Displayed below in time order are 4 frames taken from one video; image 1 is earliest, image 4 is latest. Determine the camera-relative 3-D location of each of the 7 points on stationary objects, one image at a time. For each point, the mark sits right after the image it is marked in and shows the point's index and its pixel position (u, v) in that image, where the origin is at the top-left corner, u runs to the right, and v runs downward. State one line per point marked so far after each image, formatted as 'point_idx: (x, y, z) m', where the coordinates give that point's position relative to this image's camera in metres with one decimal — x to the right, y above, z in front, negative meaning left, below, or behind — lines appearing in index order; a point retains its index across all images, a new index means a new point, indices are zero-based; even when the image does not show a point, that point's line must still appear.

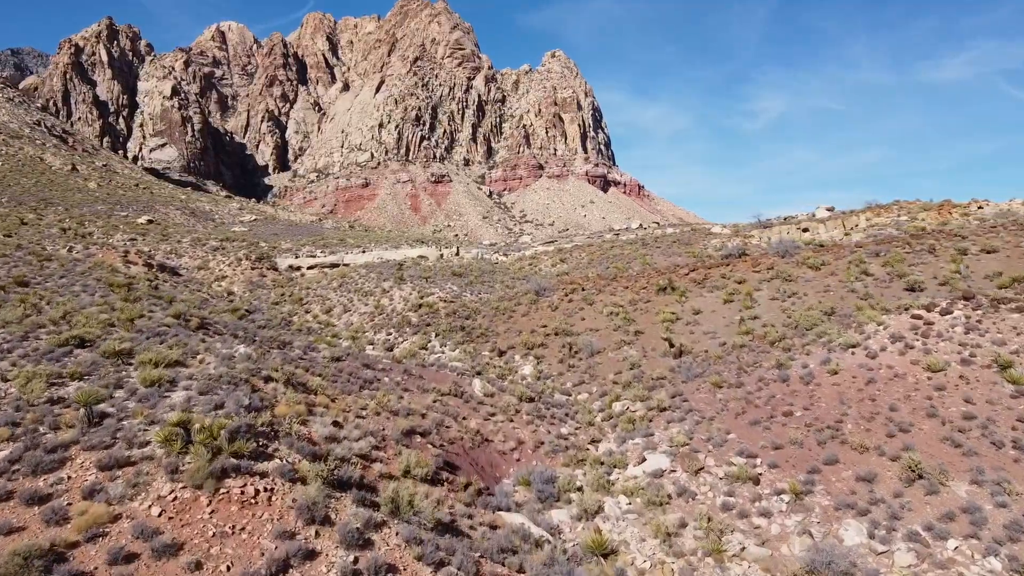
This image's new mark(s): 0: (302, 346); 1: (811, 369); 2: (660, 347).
0: (-4.0, -1.1, +15.8) m
1: (+4.8, -1.3, +13.1) m
2: (+3.1, -1.3, +17.1) m
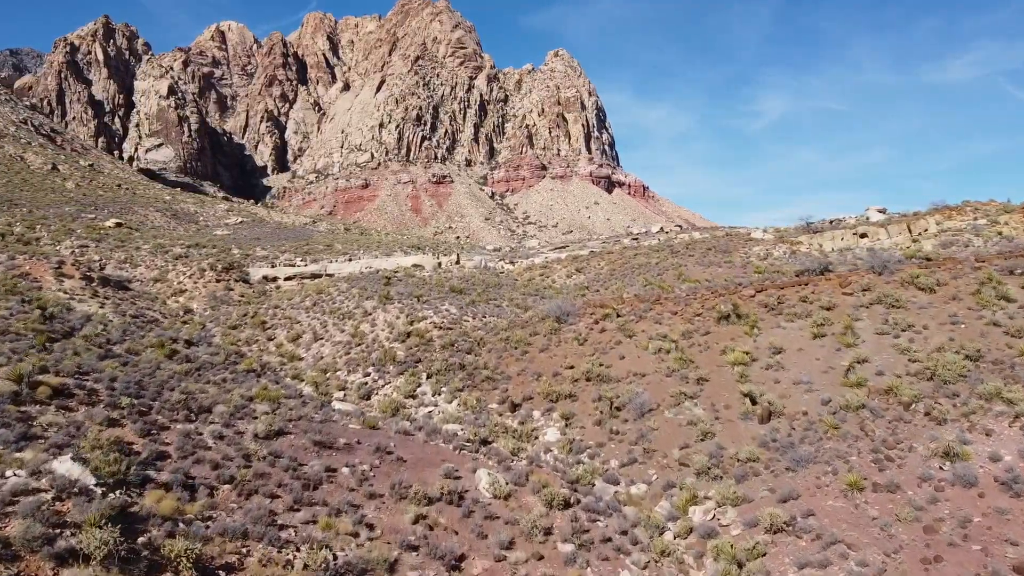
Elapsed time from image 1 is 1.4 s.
0: (-3.8, -1.6, +11.0) m
1: (+5.1, -1.8, +8.3) m
2: (+3.4, -1.8, +12.3) m
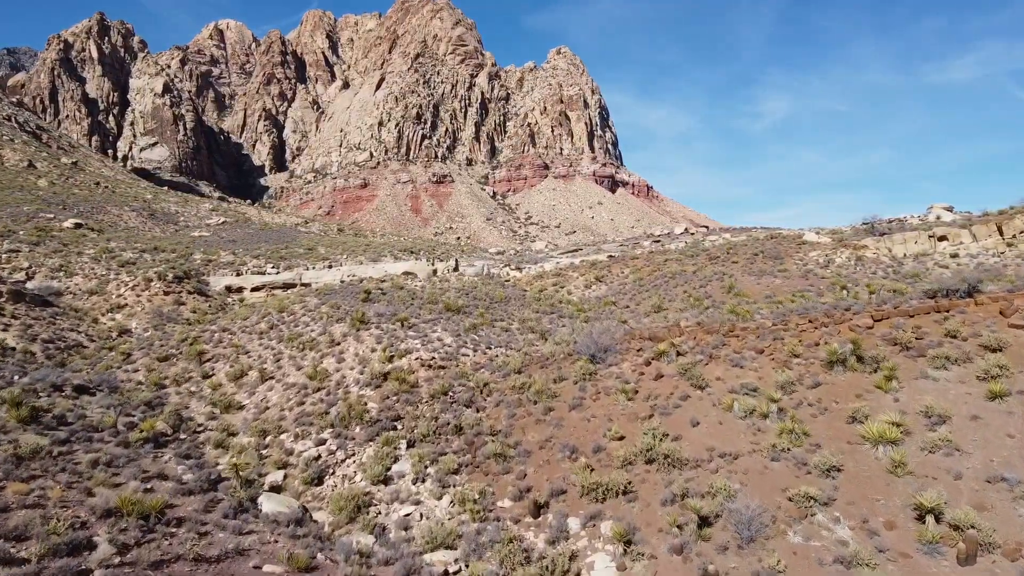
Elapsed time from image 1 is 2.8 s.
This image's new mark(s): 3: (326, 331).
0: (-3.5, -2.0, +6.2) m
1: (+5.3, -2.2, +3.5) m
2: (+3.6, -2.2, +7.4) m
3: (-3.7, -0.8, +16.2) m
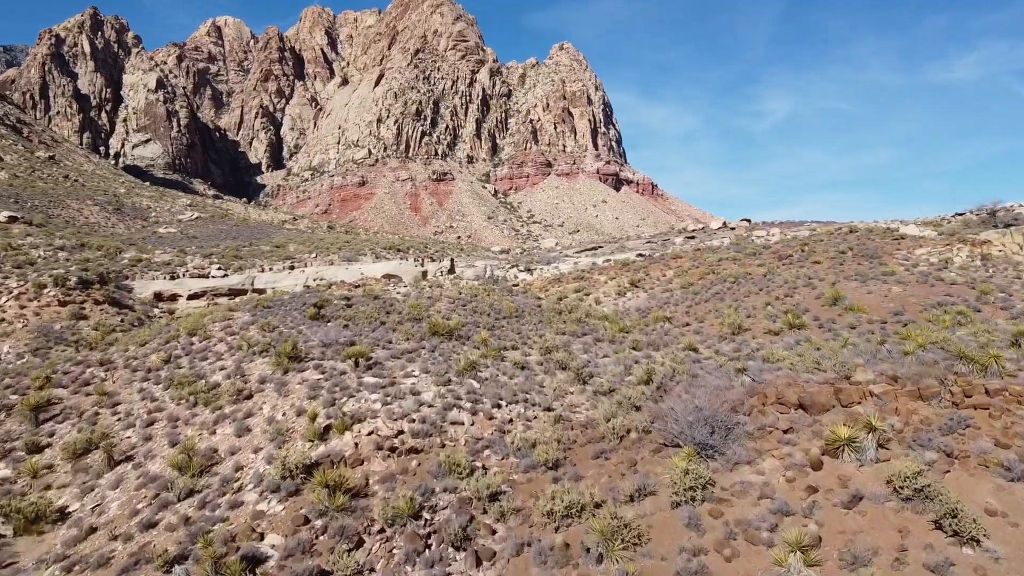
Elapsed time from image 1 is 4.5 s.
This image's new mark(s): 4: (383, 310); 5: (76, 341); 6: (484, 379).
0: (-3.3, -2.2, +0.2) m
1: (+5.6, -2.4, -2.5) m
2: (+3.9, -2.4, +1.5) m
3: (-3.4, -1.0, +10.3) m
4: (-2.3, -0.3, +15.0) m
5: (-8.6, -1.0, +16.2) m
6: (-0.4, -1.1, +9.8) m
